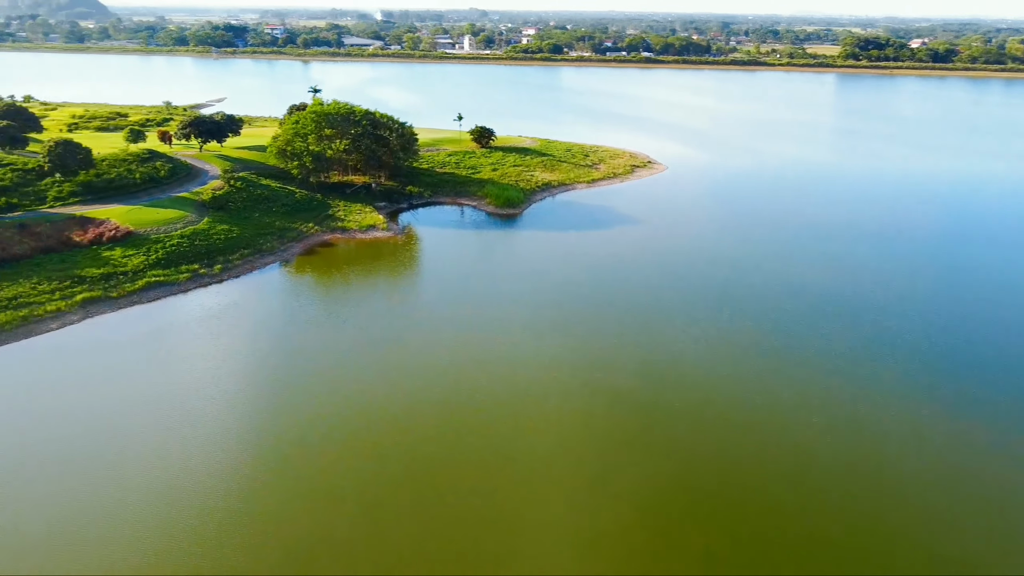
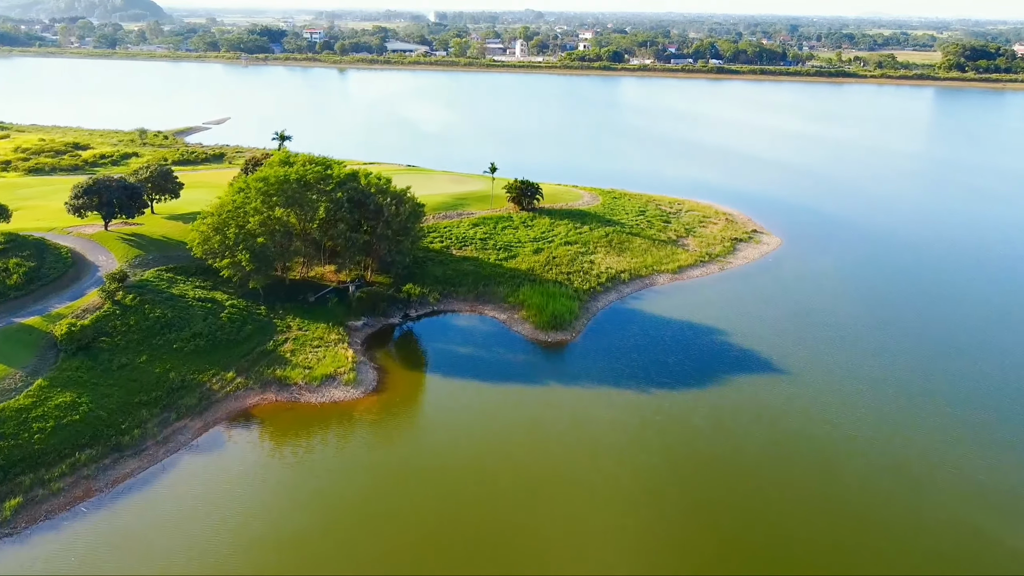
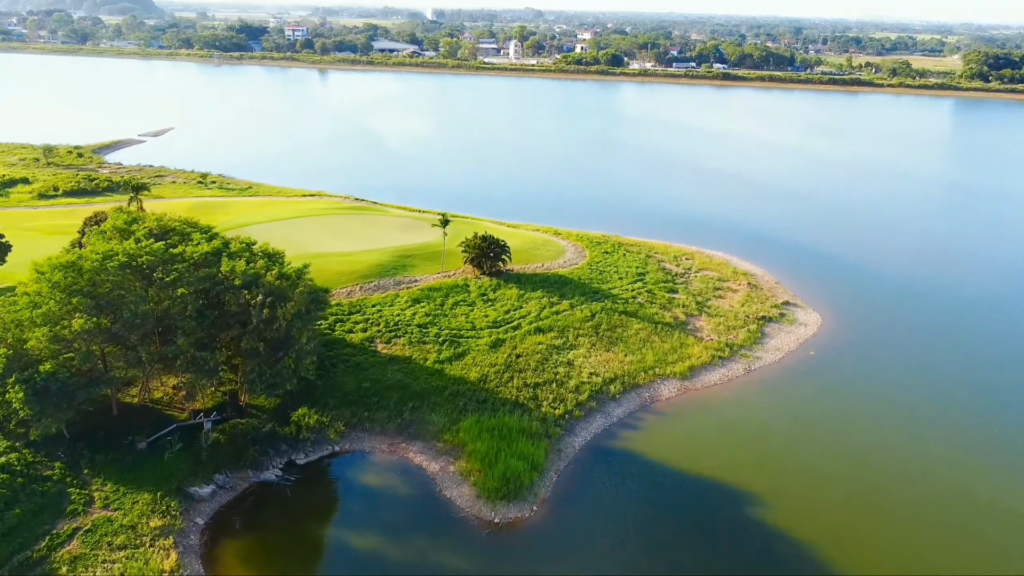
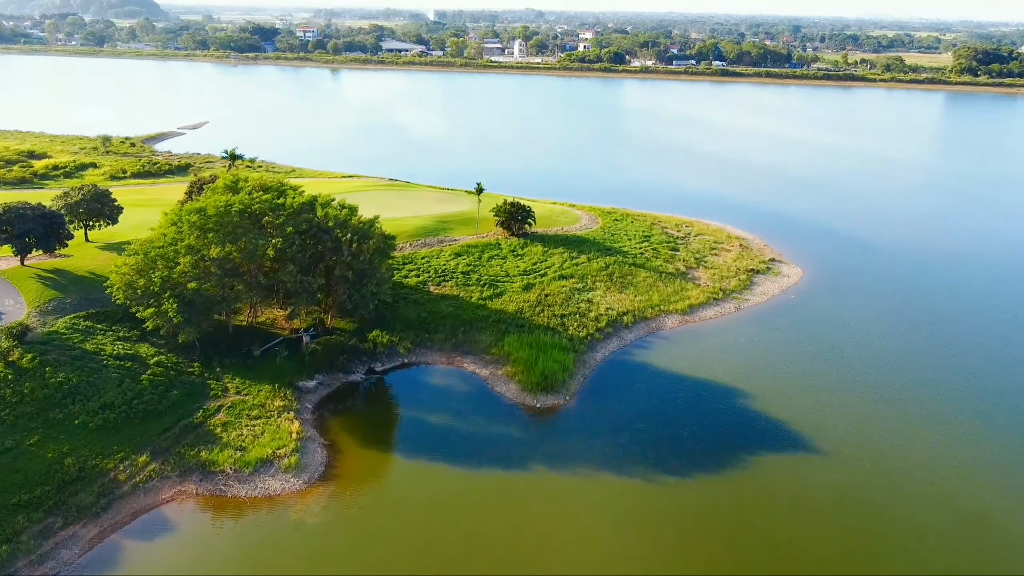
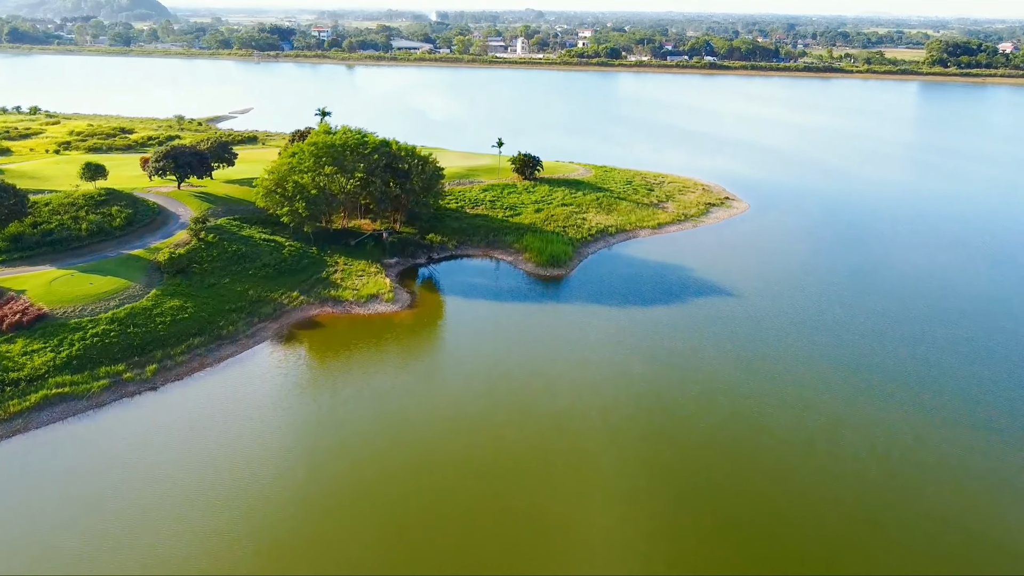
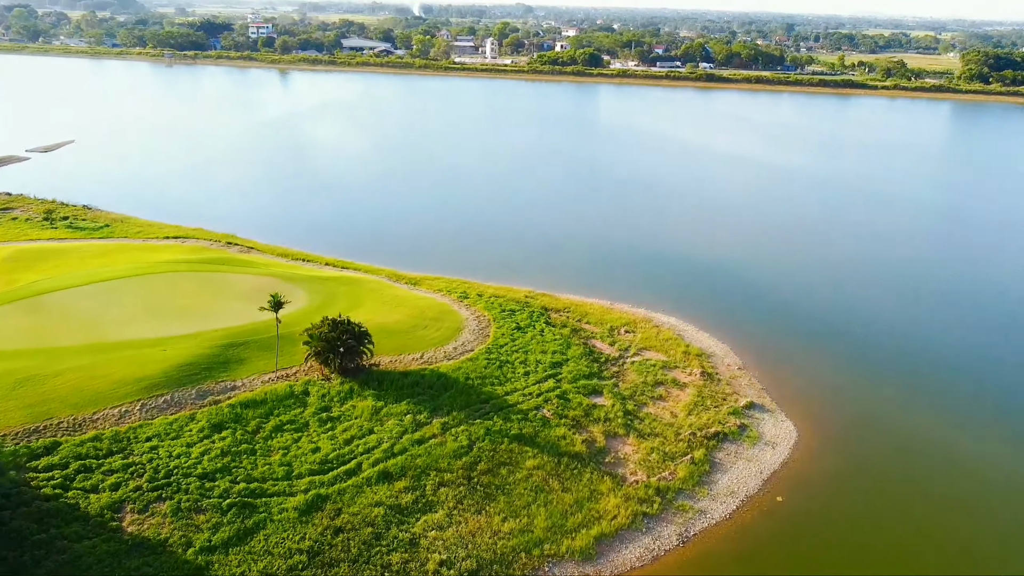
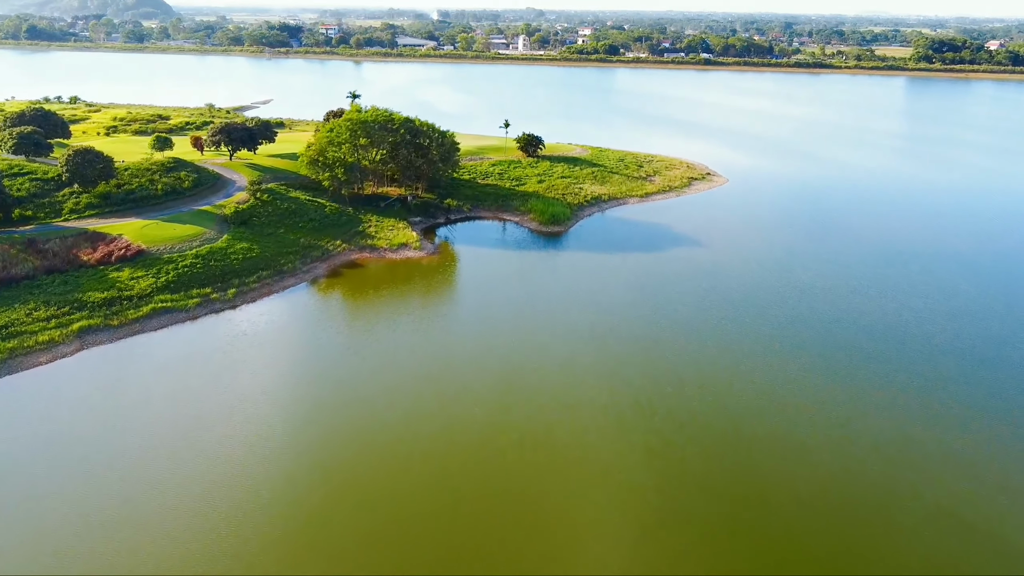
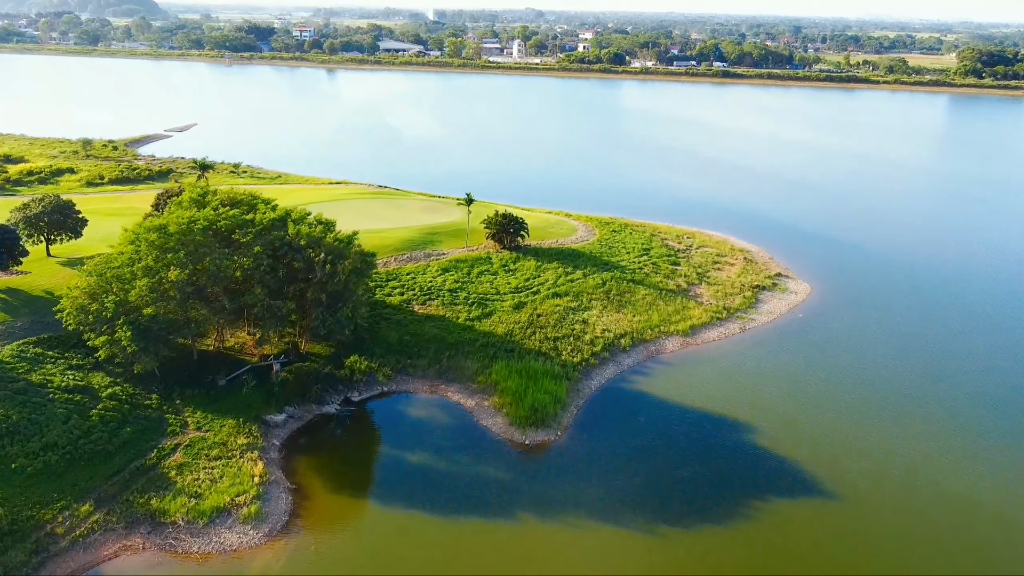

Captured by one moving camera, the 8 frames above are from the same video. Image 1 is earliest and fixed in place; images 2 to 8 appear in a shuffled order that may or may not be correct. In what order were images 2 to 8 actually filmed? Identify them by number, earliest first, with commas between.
7, 5, 2, 4, 8, 3, 6
